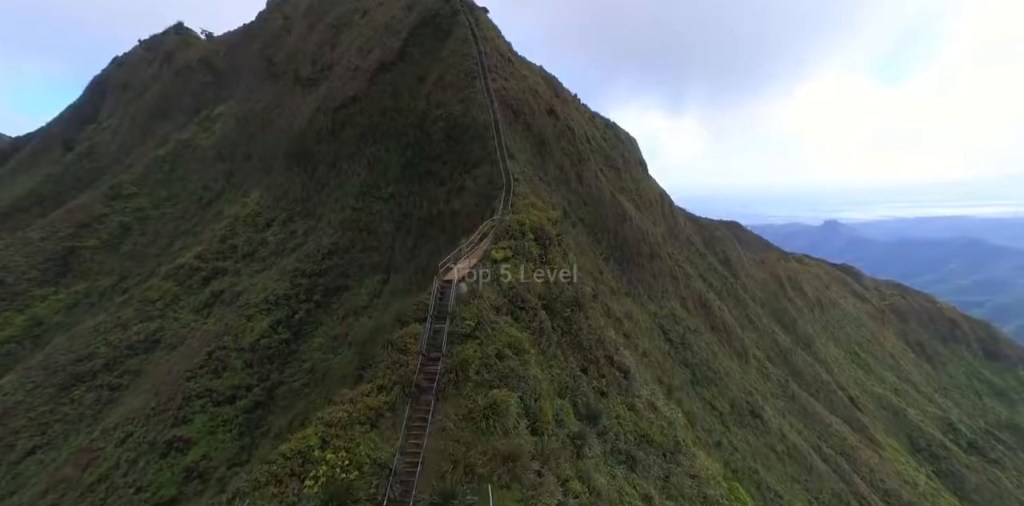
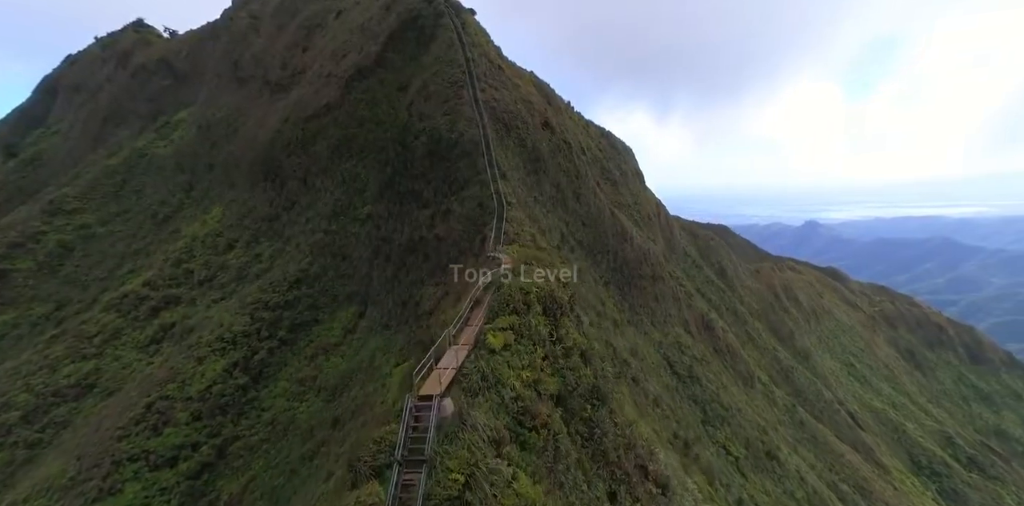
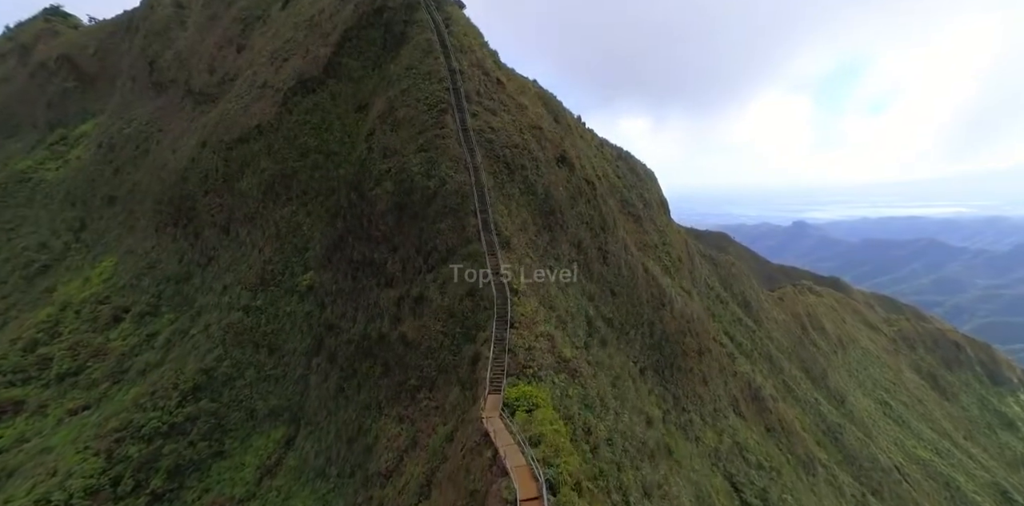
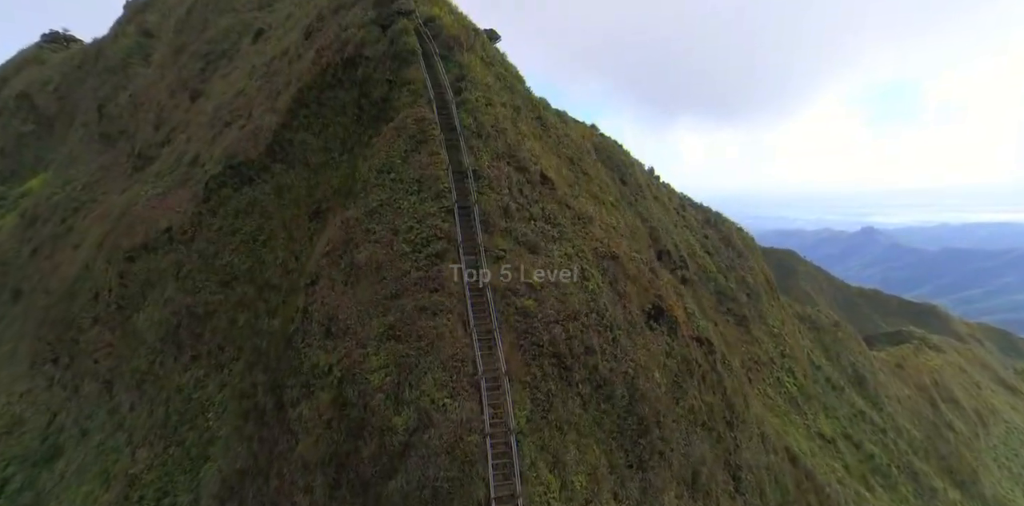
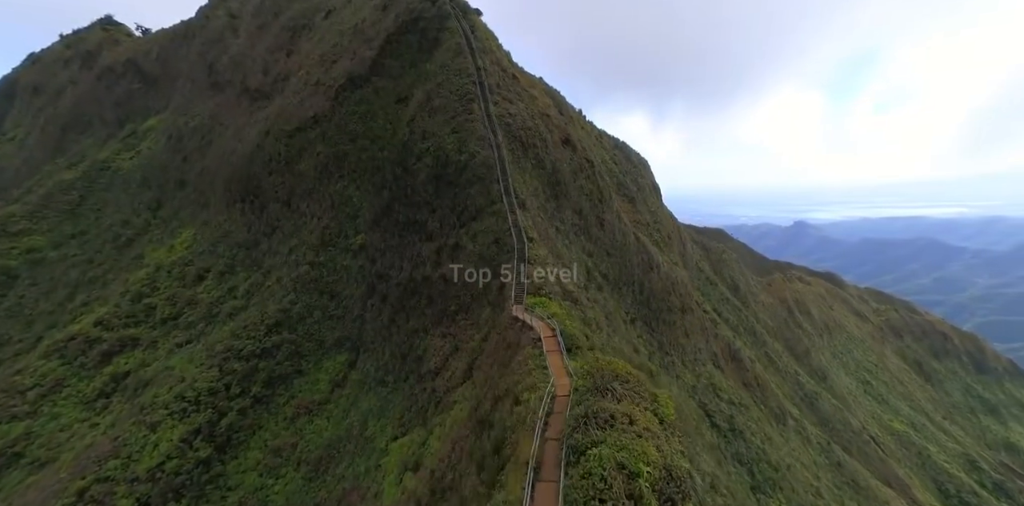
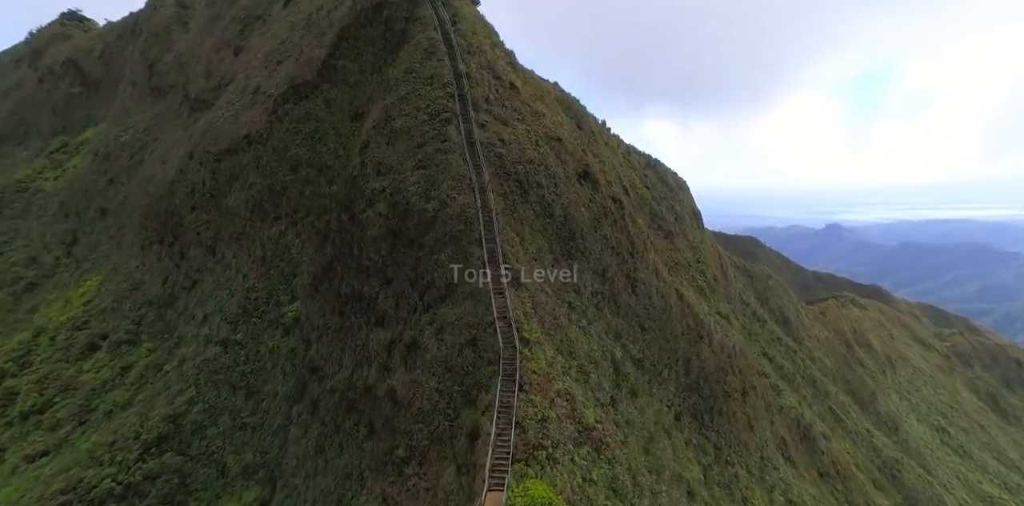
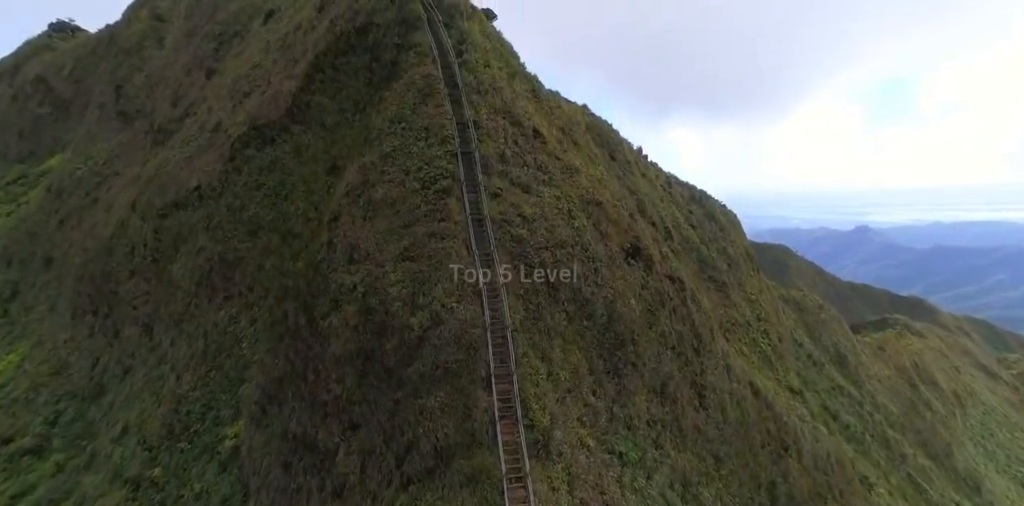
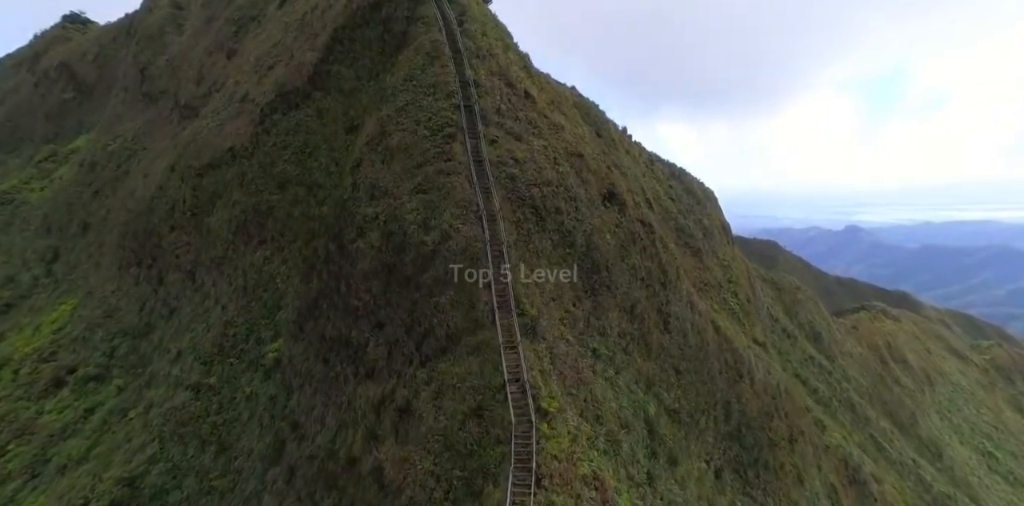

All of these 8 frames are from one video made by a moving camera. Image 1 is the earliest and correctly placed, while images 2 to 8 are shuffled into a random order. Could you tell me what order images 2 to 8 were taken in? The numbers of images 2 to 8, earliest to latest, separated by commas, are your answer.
2, 5, 3, 6, 8, 7, 4
